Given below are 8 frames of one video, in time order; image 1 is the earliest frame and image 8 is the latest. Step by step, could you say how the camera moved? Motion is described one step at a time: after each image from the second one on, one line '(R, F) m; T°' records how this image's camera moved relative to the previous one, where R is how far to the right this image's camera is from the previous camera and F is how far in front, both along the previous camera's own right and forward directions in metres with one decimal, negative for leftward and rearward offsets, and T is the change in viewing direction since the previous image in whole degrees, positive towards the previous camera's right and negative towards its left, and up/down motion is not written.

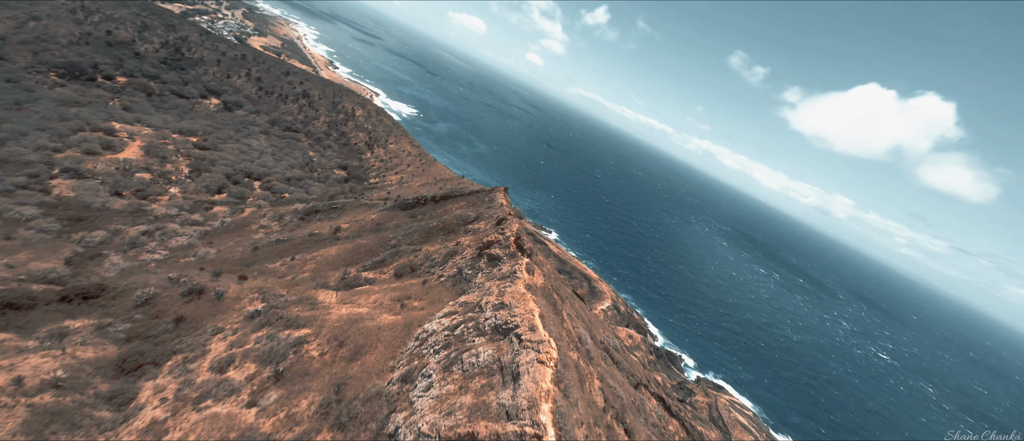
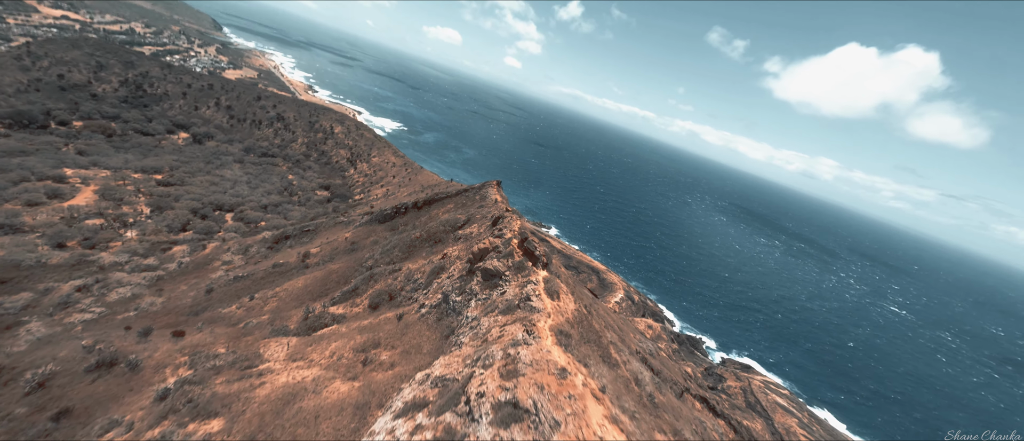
(-0.1, +3.6) m; 0°
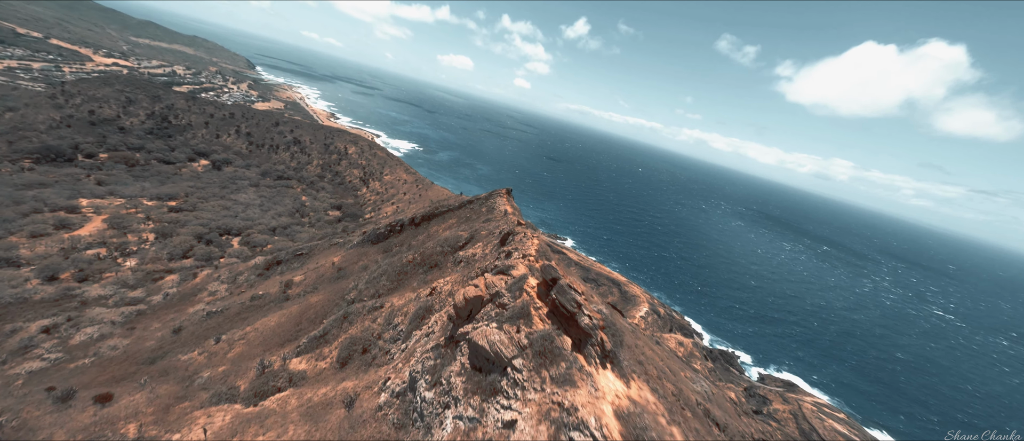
(0.0, +3.5) m; -3°
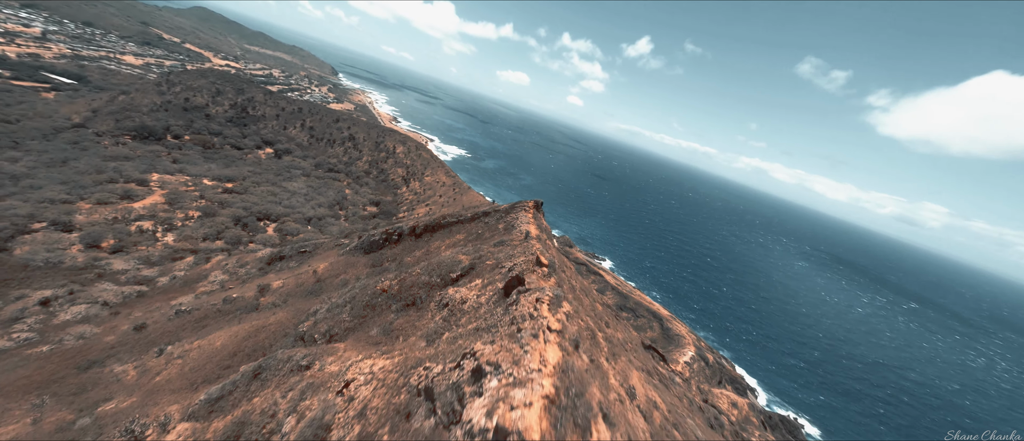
(+0.5, +4.3) m; -8°
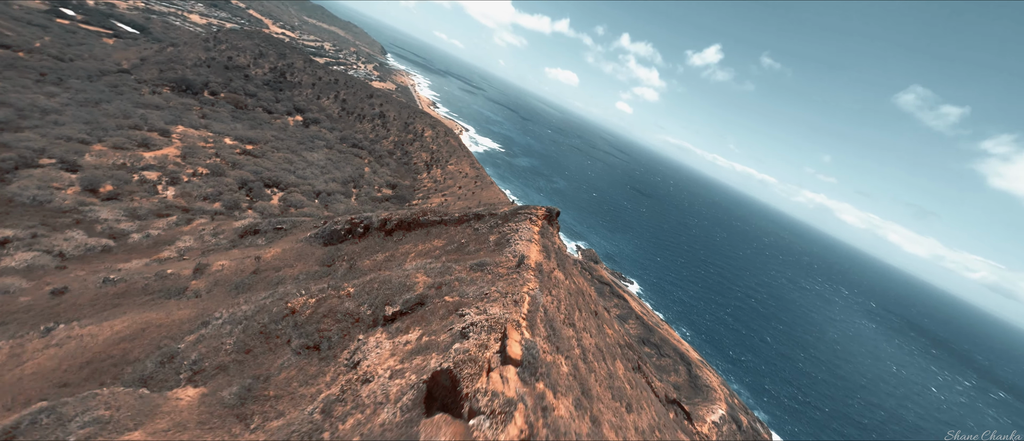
(+0.9, +3.3) m; -4°
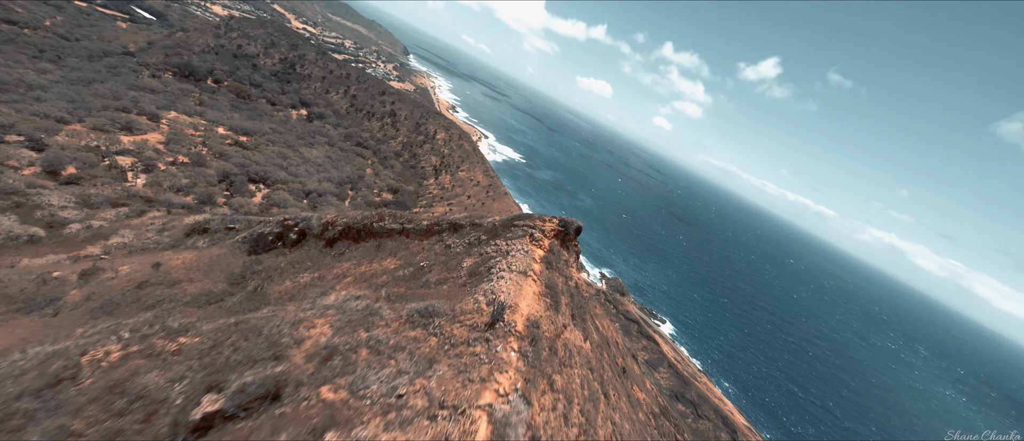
(+1.1, +2.5) m; -1°
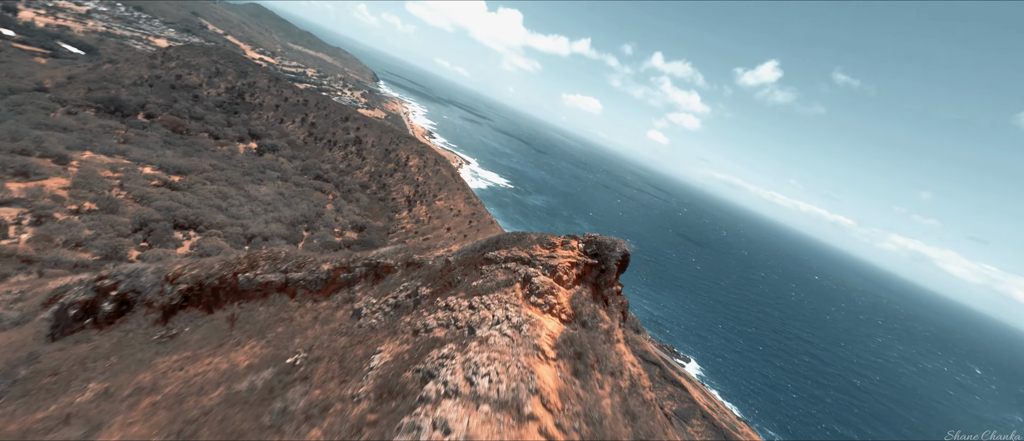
(0.0, +3.1) m; +4°
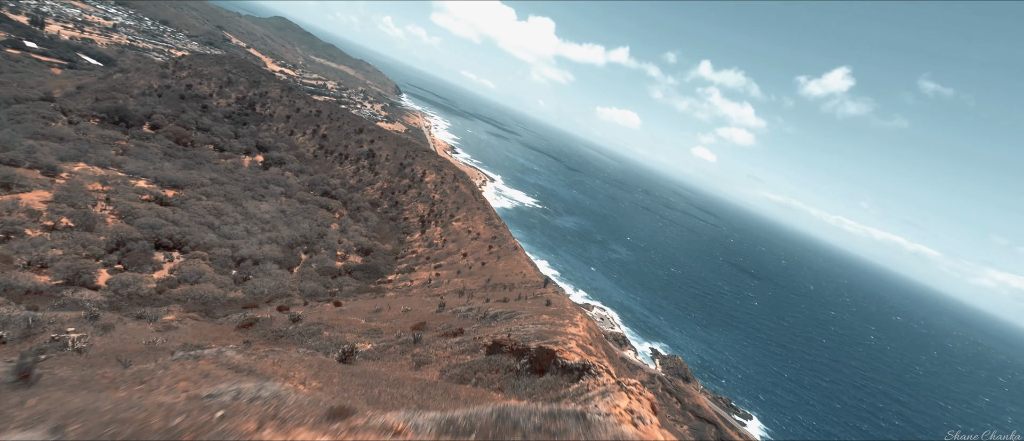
(-2.0, +3.7) m; -1°
